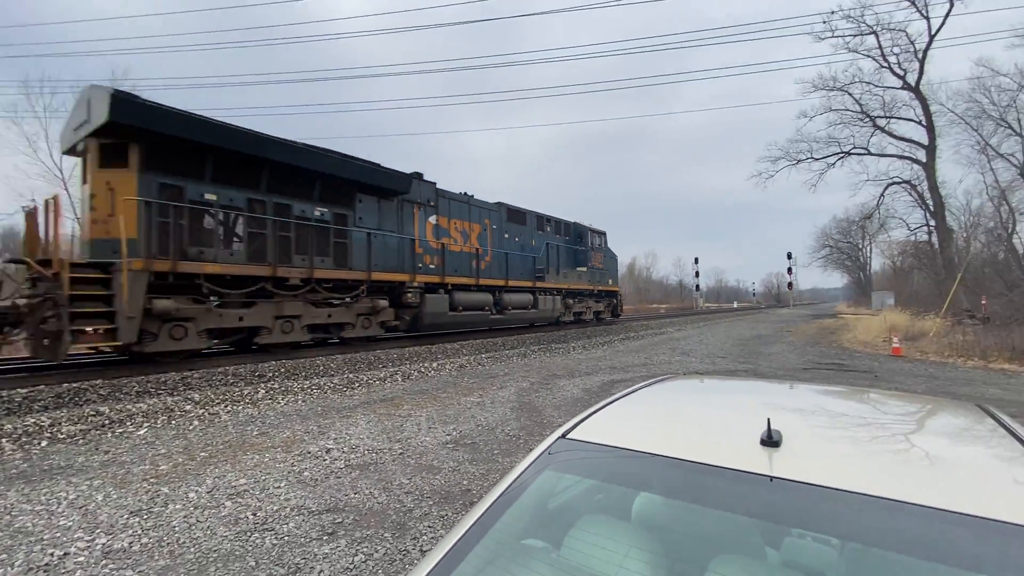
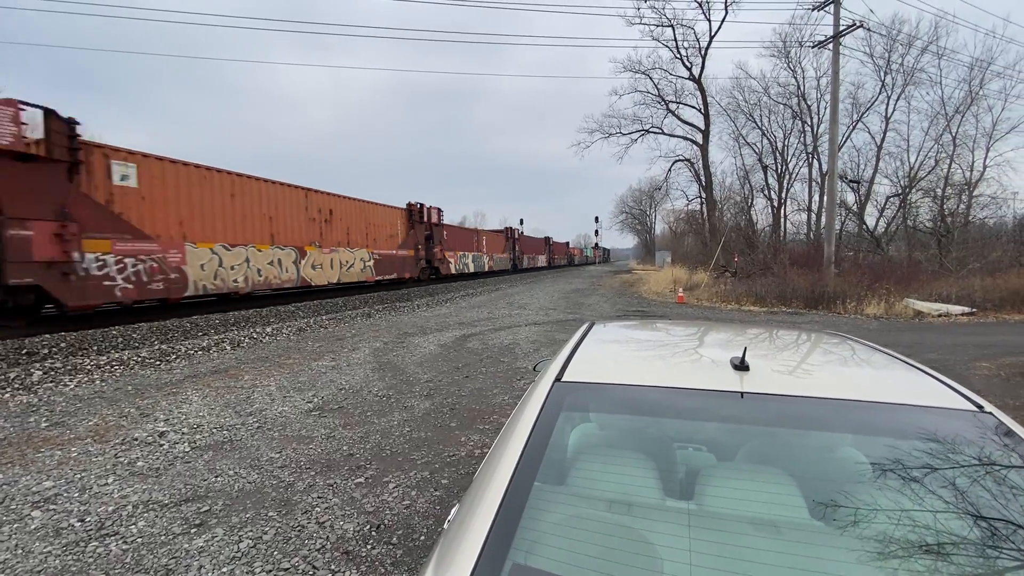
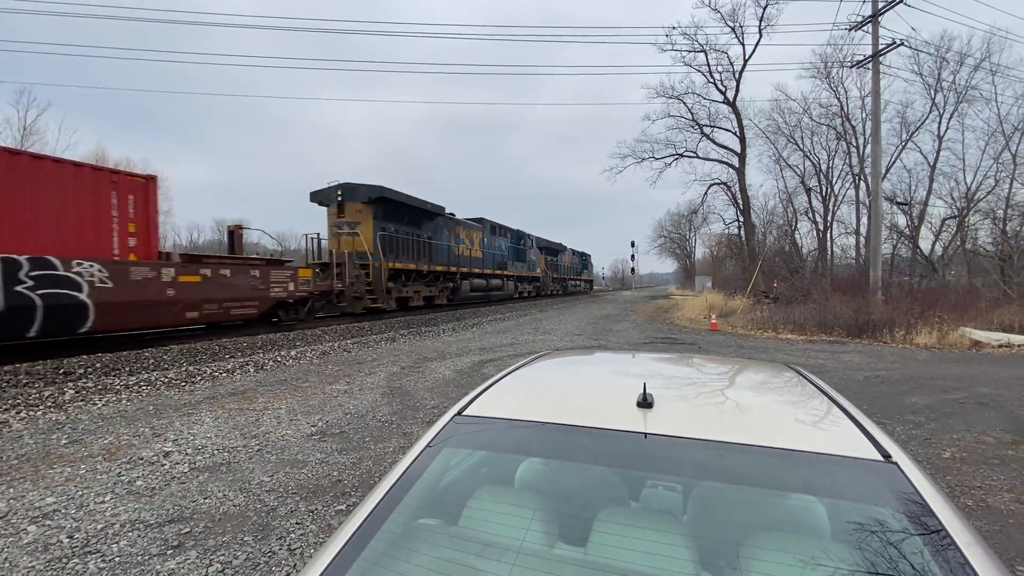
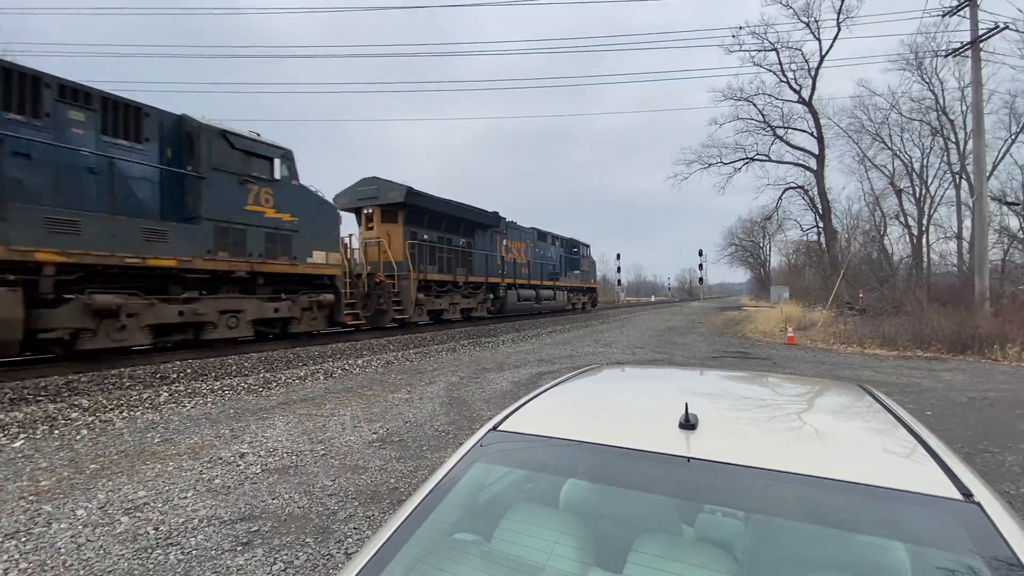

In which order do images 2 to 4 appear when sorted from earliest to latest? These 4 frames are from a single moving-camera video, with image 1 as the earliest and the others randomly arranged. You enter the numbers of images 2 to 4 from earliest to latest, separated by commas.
4, 3, 2
